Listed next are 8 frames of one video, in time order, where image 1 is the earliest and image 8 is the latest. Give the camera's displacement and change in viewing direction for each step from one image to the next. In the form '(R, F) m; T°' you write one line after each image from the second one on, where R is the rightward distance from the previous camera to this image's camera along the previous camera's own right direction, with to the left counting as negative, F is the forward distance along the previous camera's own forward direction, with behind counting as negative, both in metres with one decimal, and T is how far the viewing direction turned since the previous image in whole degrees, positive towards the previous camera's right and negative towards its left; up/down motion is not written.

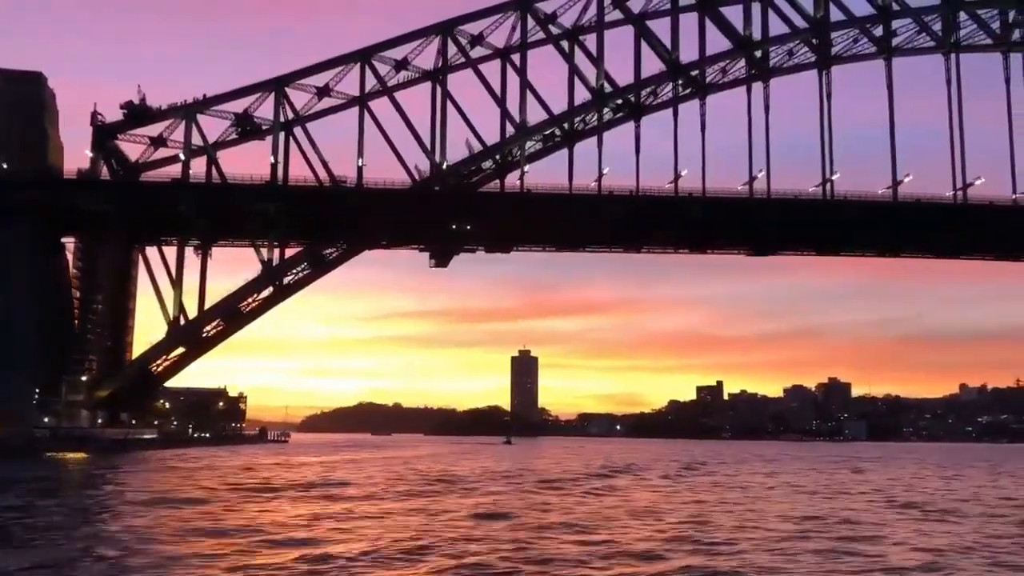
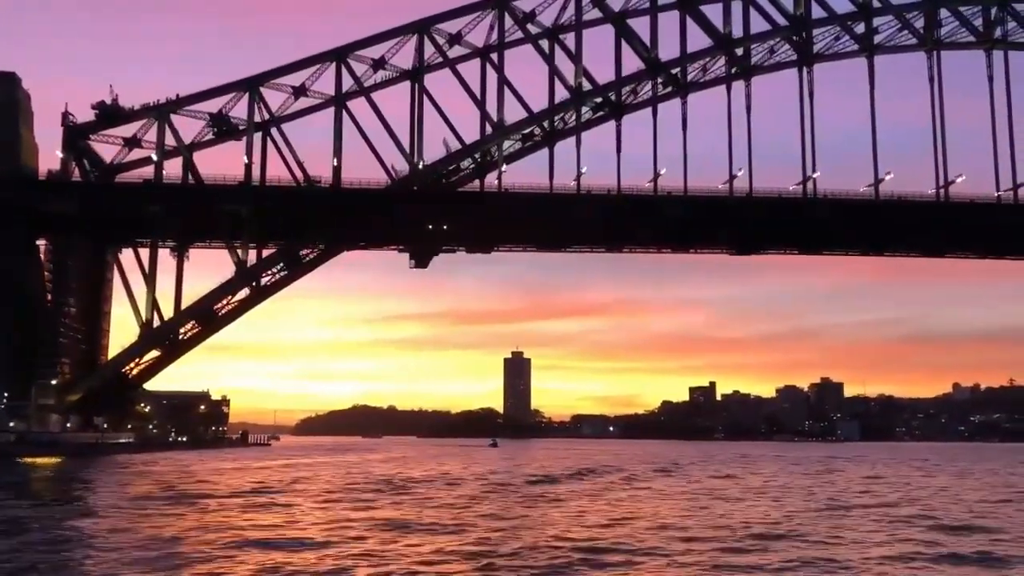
(+0.5, +0.3) m; 0°
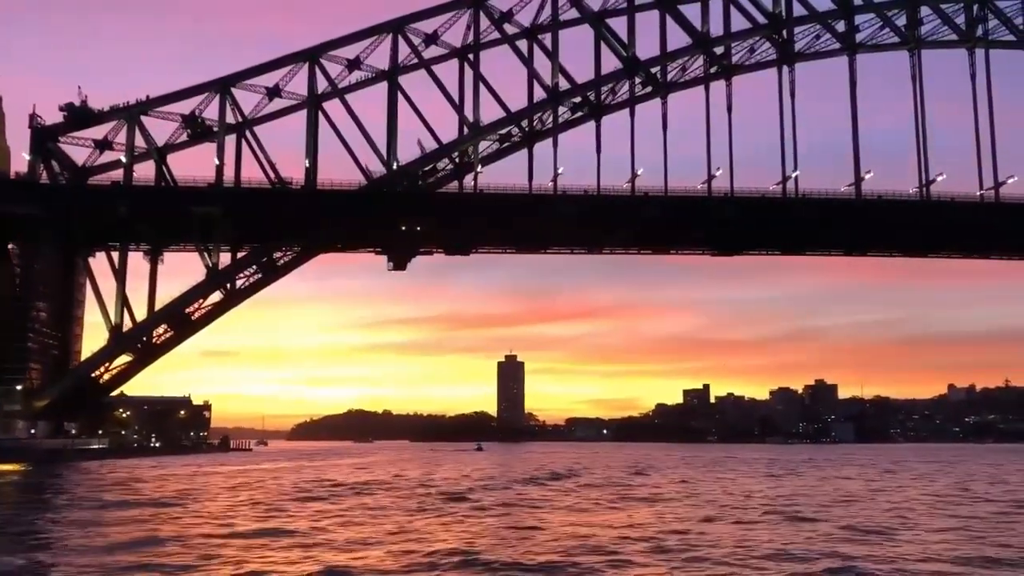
(+0.6, +0.4) m; 0°
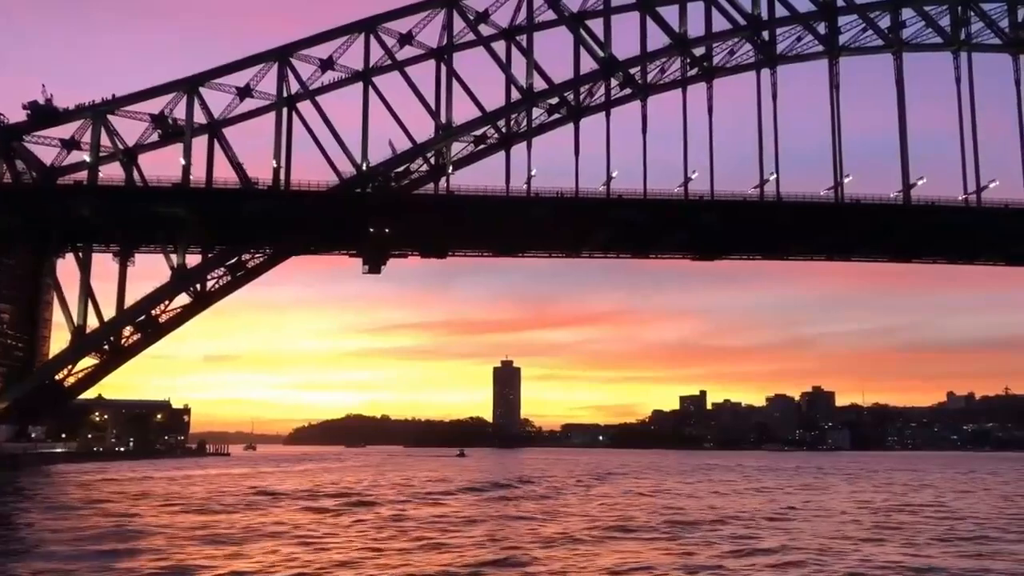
(+0.9, +0.5) m; 0°
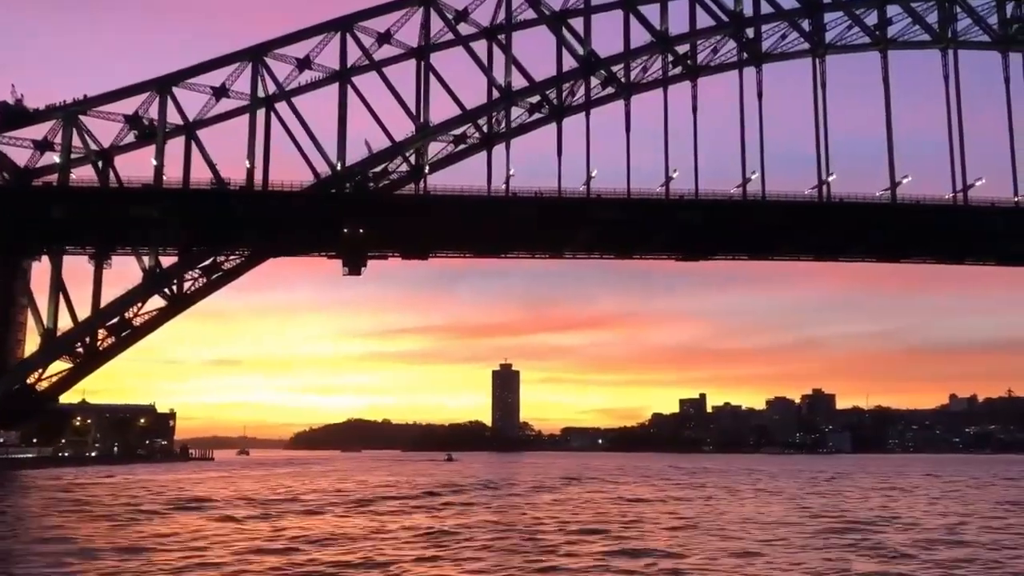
(+0.7, +0.4) m; 0°
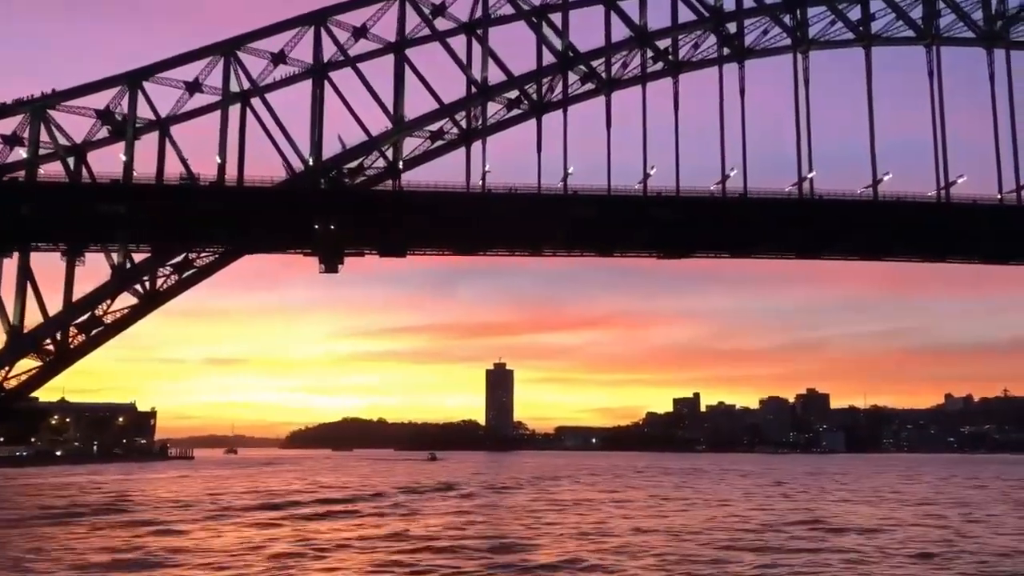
(+0.6, +0.4) m; 0°
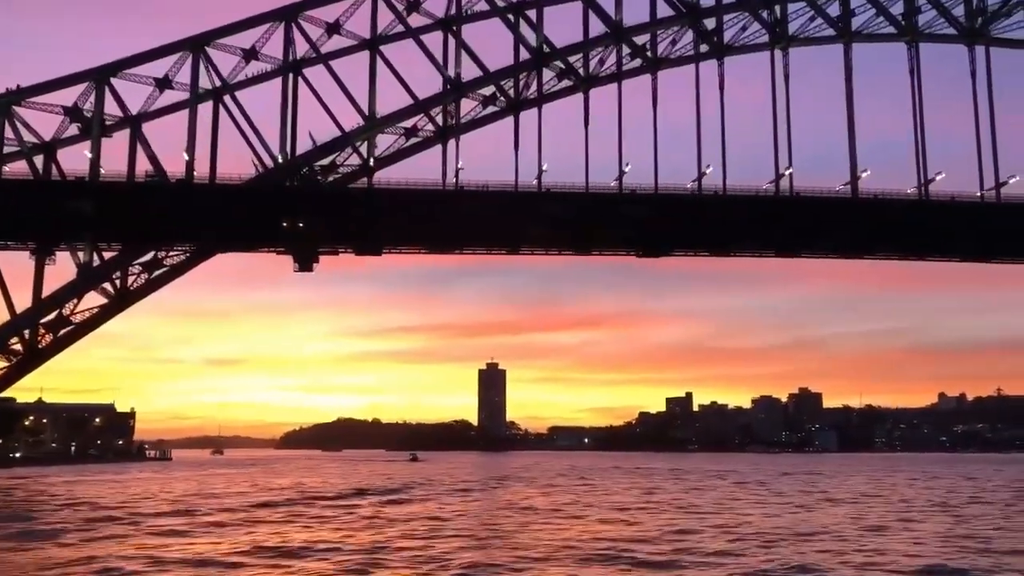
(+0.6, +0.4) m; 0°
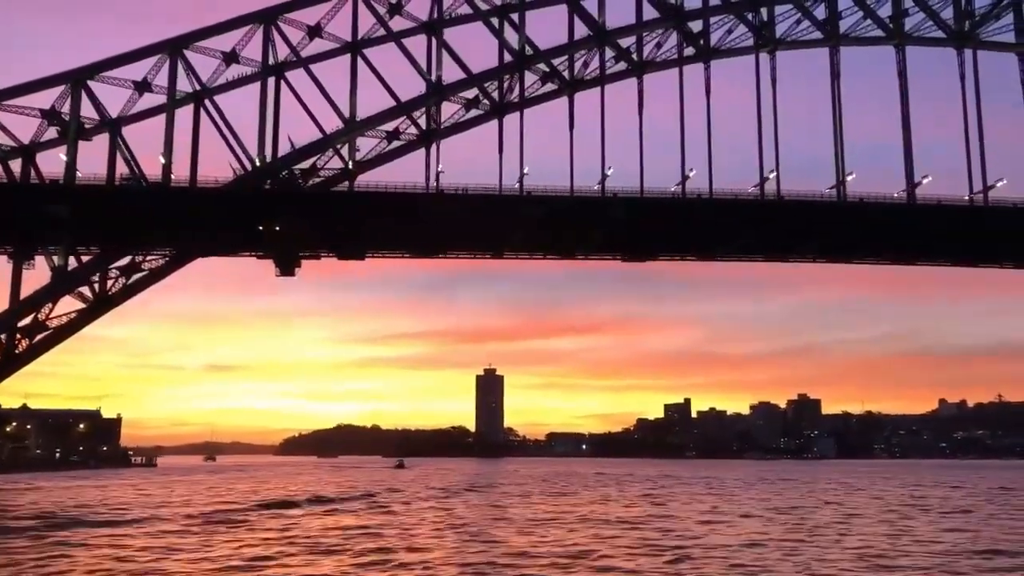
(+0.6, +0.3) m; 0°
